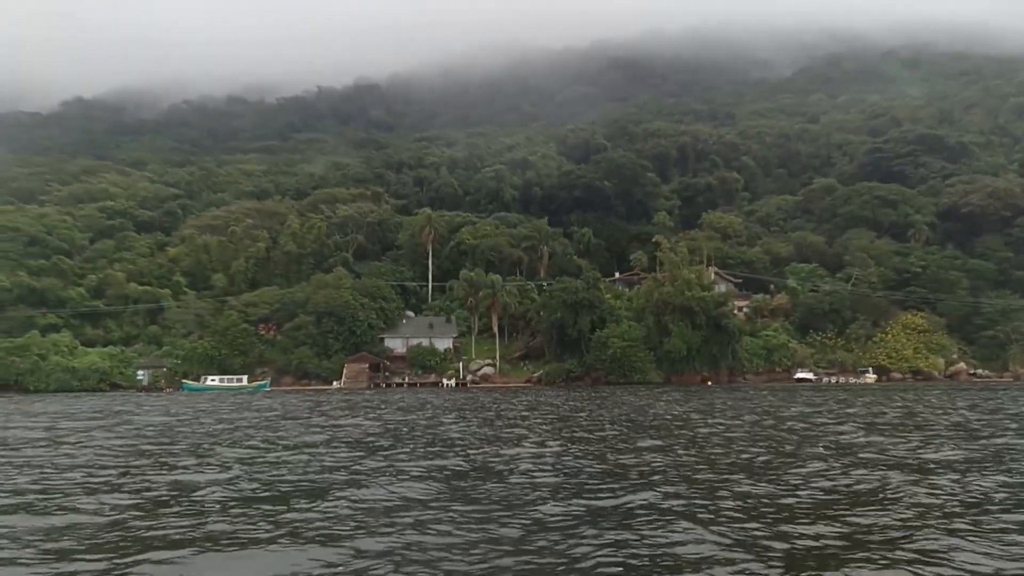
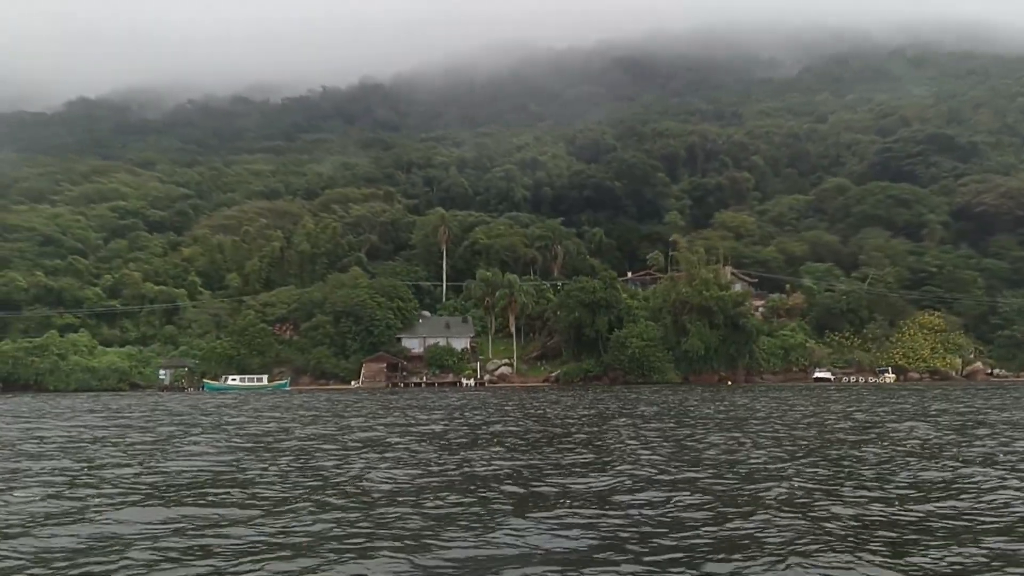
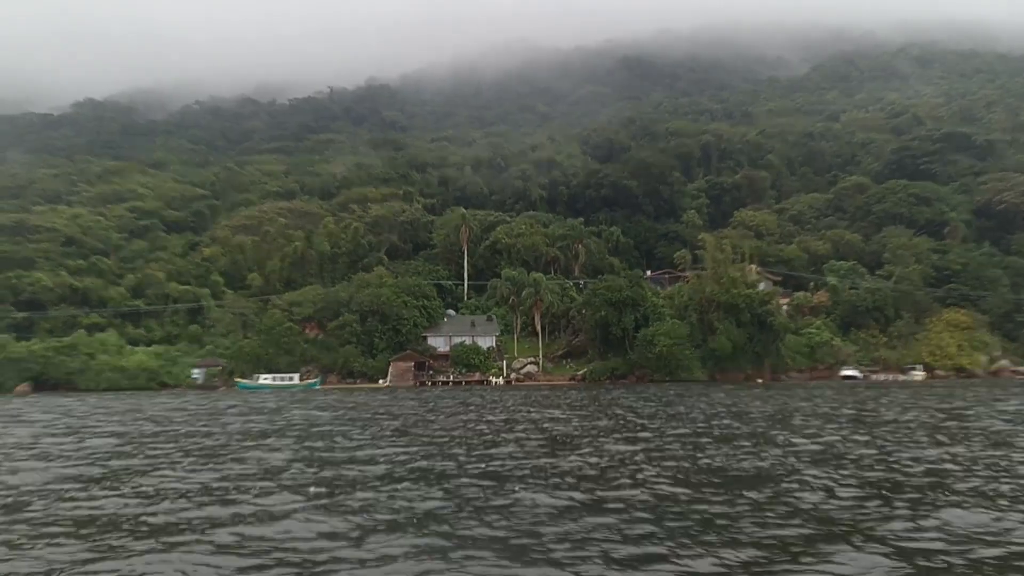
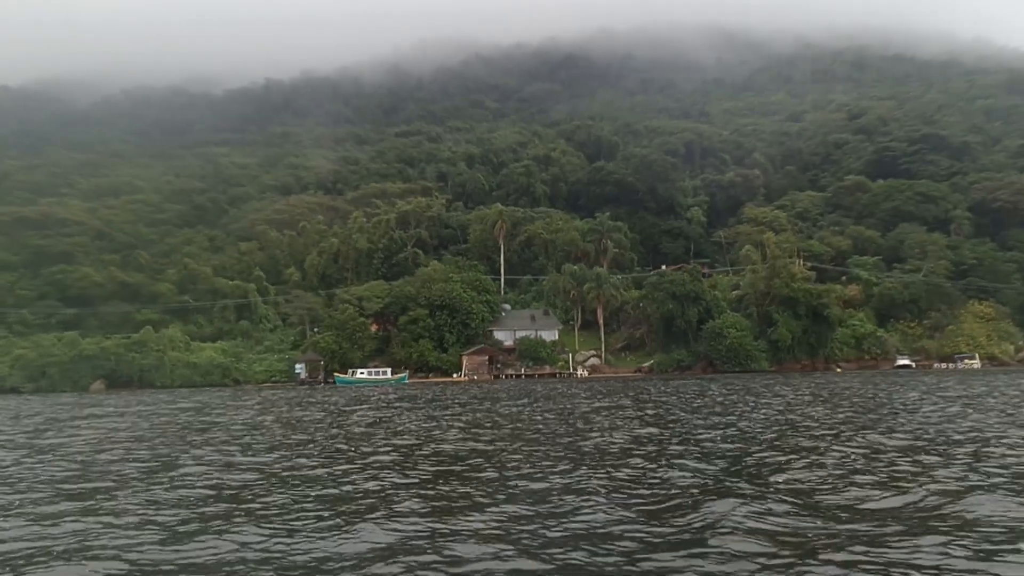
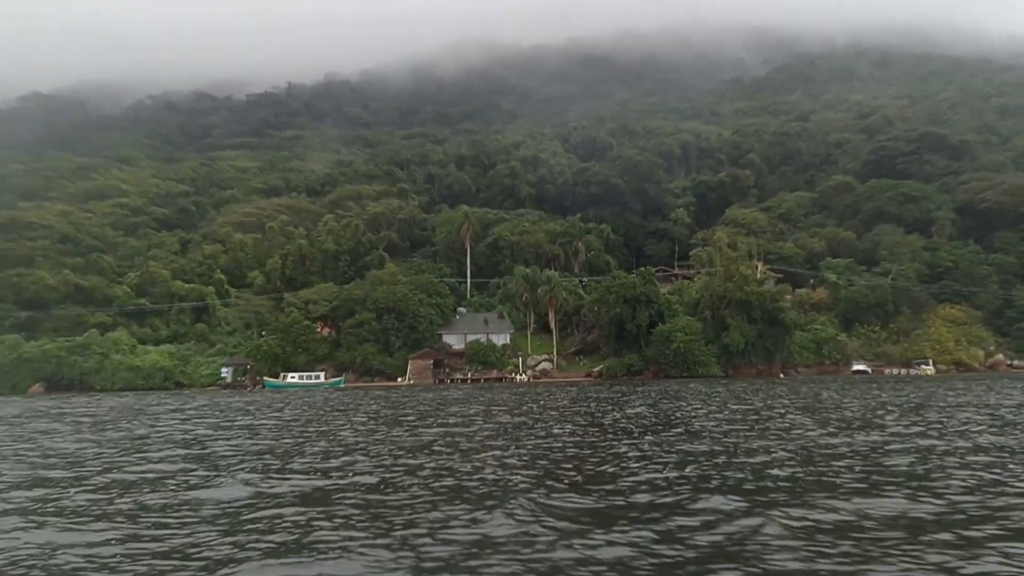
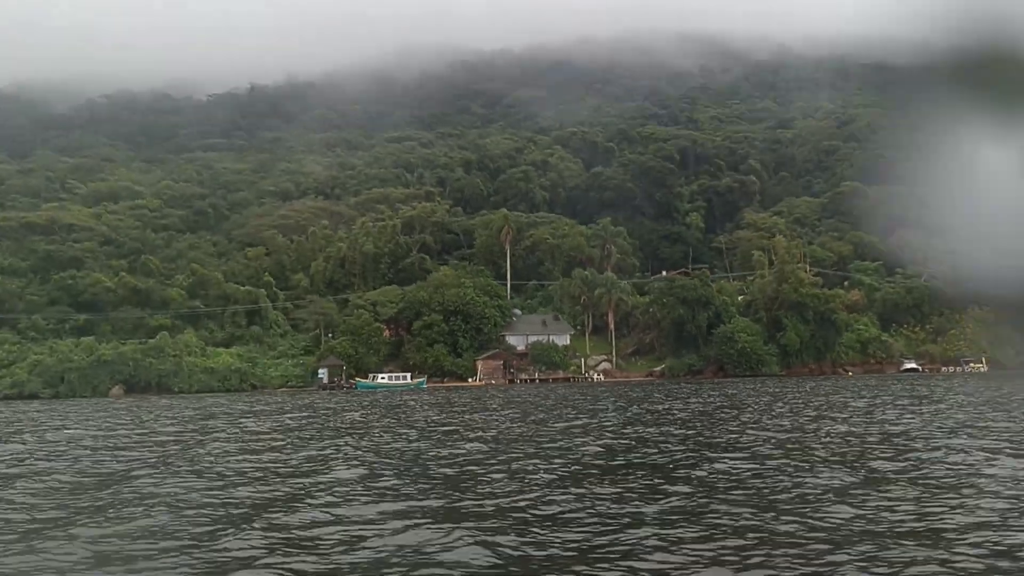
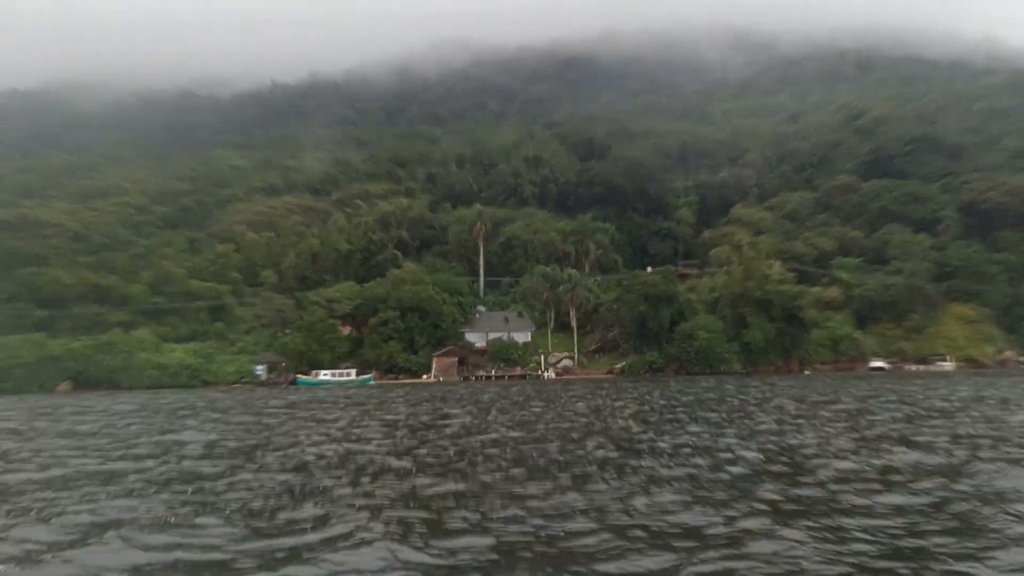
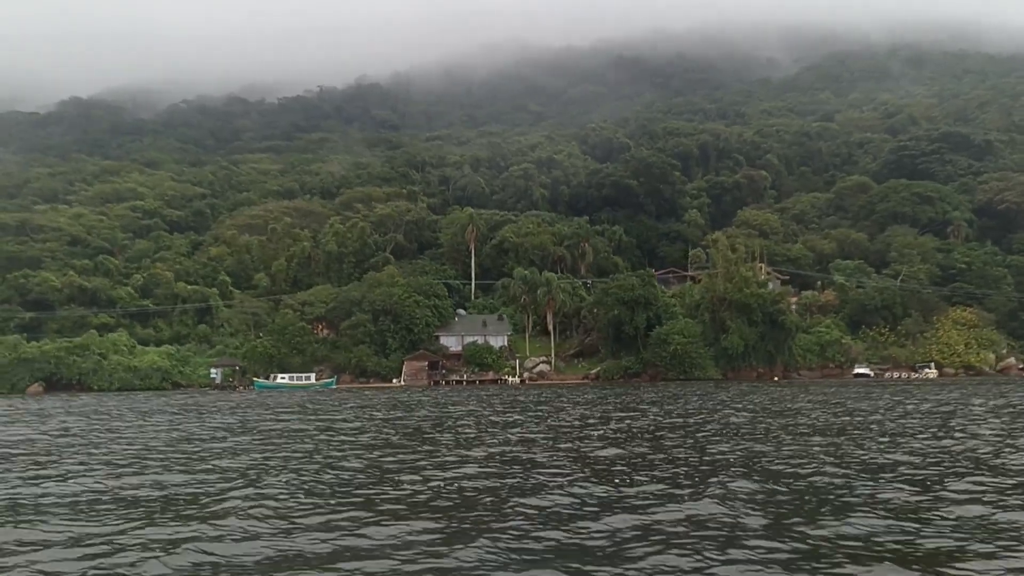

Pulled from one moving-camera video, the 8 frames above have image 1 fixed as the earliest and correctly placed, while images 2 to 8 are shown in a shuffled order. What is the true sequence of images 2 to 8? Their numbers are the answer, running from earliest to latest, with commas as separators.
2, 3, 8, 5, 7, 4, 6
